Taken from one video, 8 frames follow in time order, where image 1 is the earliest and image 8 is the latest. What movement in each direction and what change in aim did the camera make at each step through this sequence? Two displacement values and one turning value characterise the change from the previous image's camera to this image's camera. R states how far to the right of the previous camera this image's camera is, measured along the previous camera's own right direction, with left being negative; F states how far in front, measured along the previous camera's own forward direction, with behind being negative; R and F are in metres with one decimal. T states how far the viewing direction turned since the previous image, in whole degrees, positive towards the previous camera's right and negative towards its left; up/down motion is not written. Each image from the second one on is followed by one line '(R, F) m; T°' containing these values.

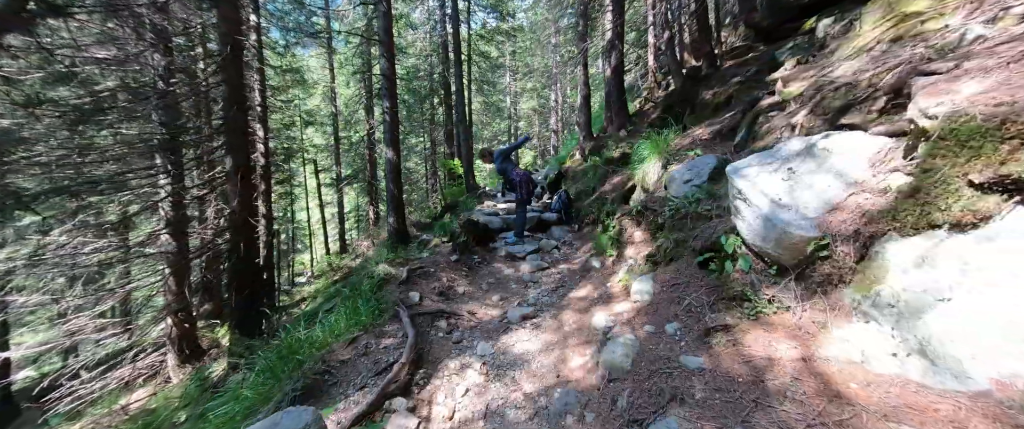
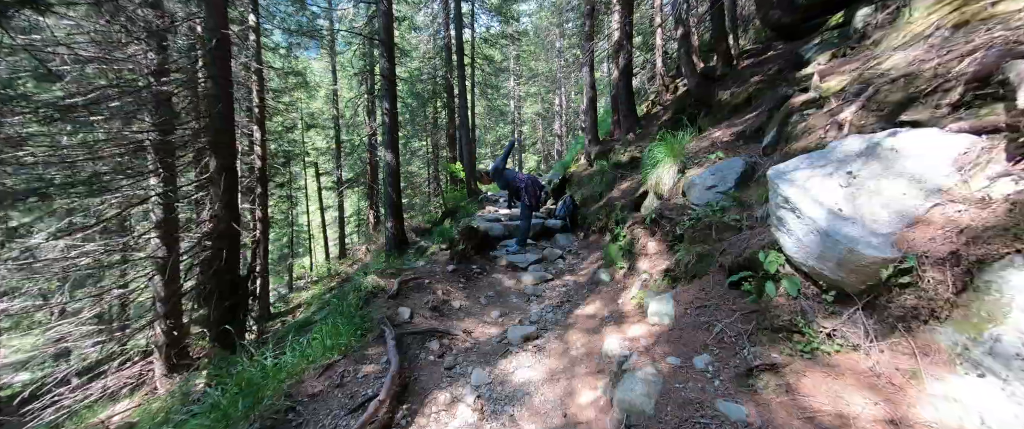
(0.0, +0.5) m; -1°
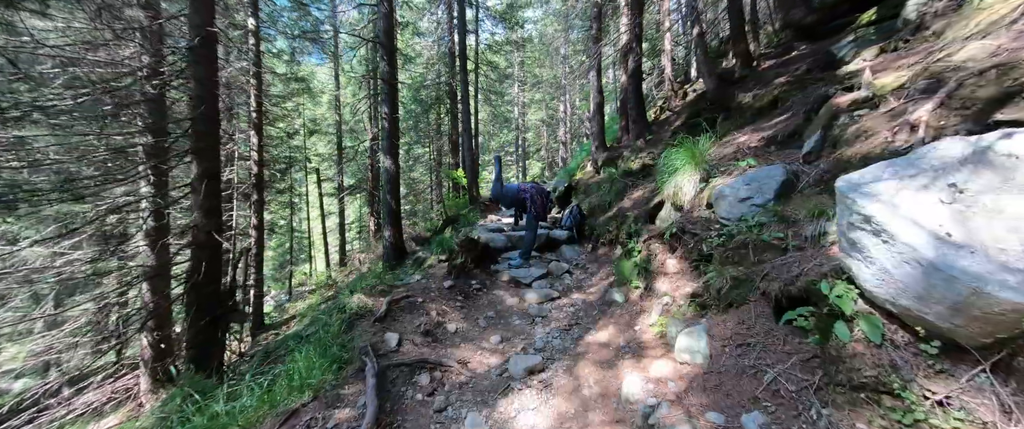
(0.0, +0.5) m; -1°
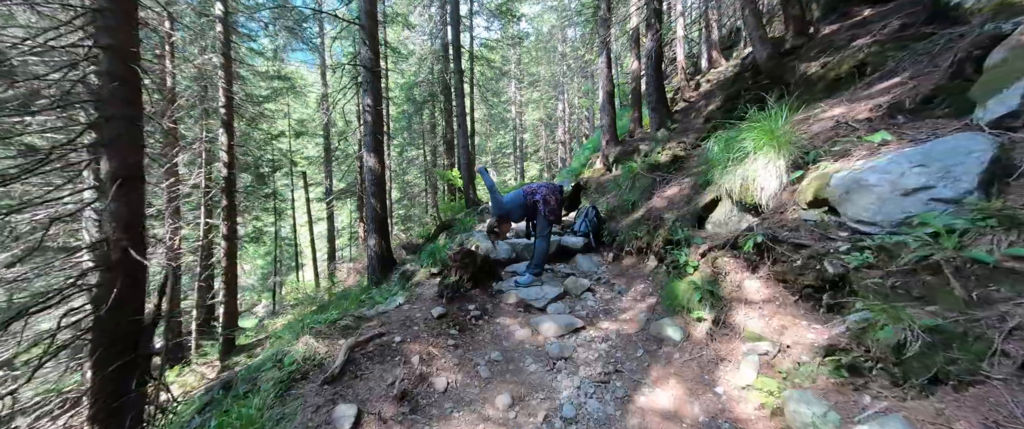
(-0.1, +1.3) m; 0°
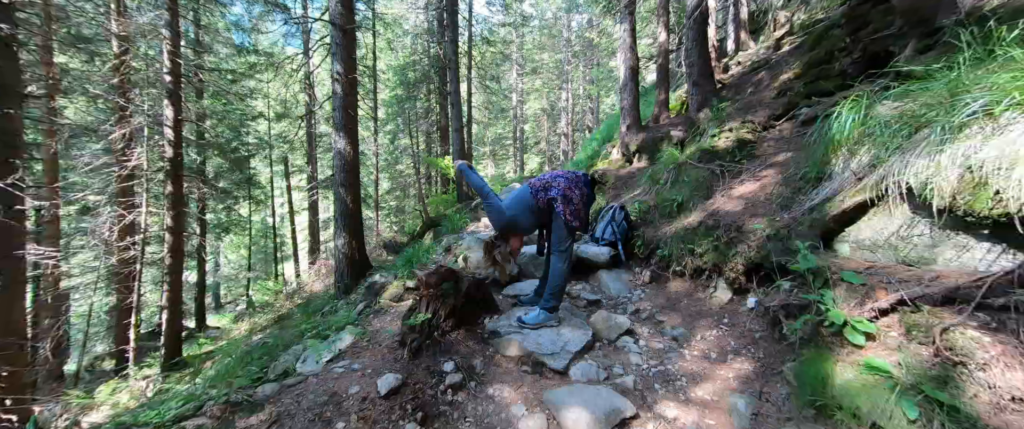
(-0.1, +1.7) m; 0°
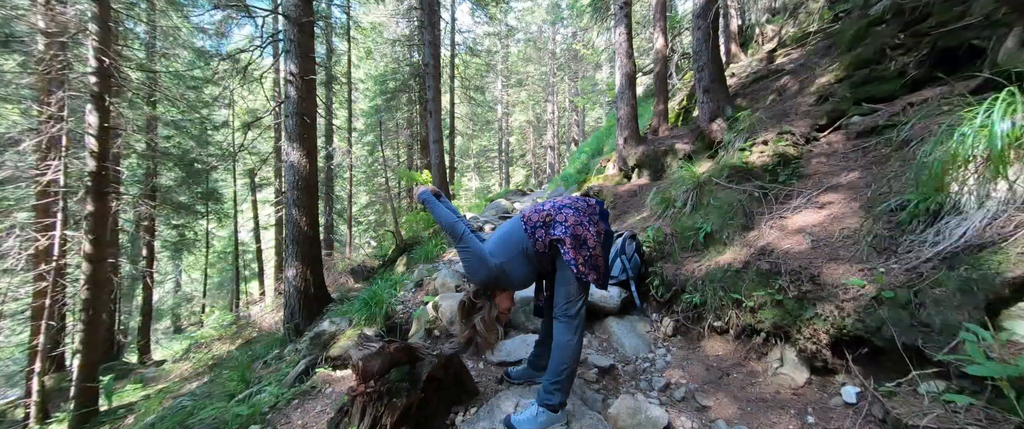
(0.0, +1.0) m; +2°
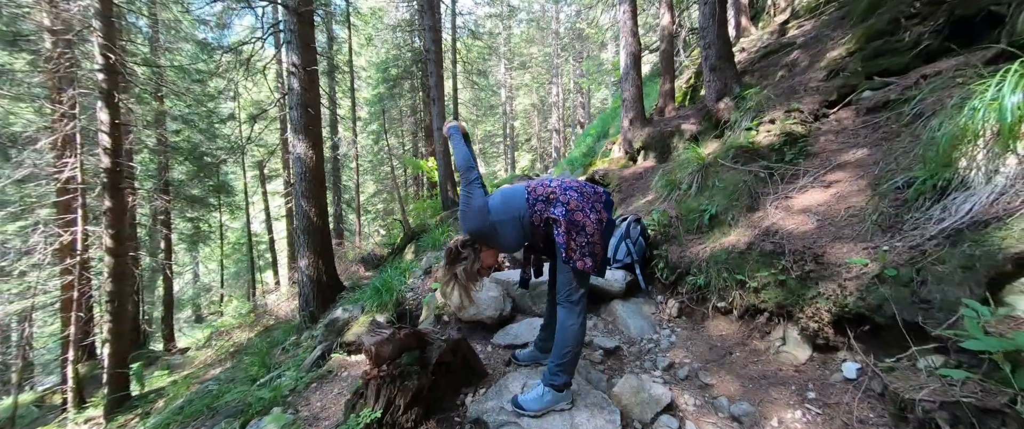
(0.0, 0.0) m; -1°
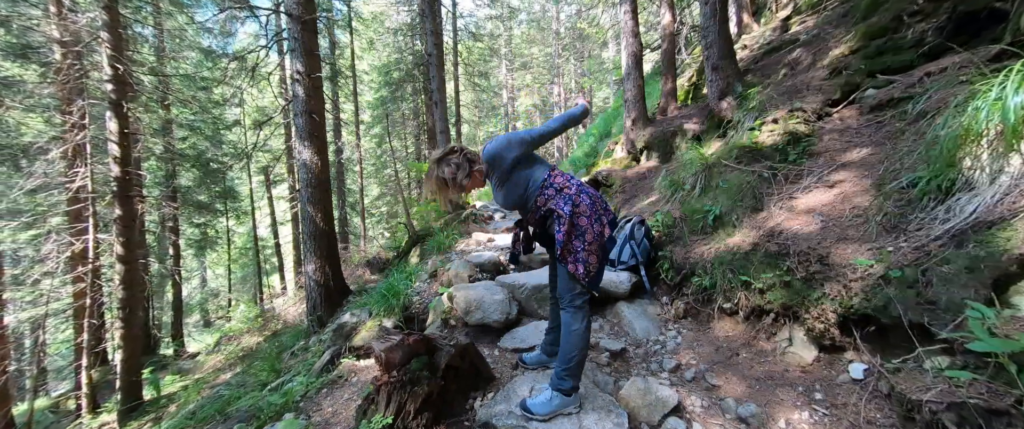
(0.0, 0.0) m; -1°
